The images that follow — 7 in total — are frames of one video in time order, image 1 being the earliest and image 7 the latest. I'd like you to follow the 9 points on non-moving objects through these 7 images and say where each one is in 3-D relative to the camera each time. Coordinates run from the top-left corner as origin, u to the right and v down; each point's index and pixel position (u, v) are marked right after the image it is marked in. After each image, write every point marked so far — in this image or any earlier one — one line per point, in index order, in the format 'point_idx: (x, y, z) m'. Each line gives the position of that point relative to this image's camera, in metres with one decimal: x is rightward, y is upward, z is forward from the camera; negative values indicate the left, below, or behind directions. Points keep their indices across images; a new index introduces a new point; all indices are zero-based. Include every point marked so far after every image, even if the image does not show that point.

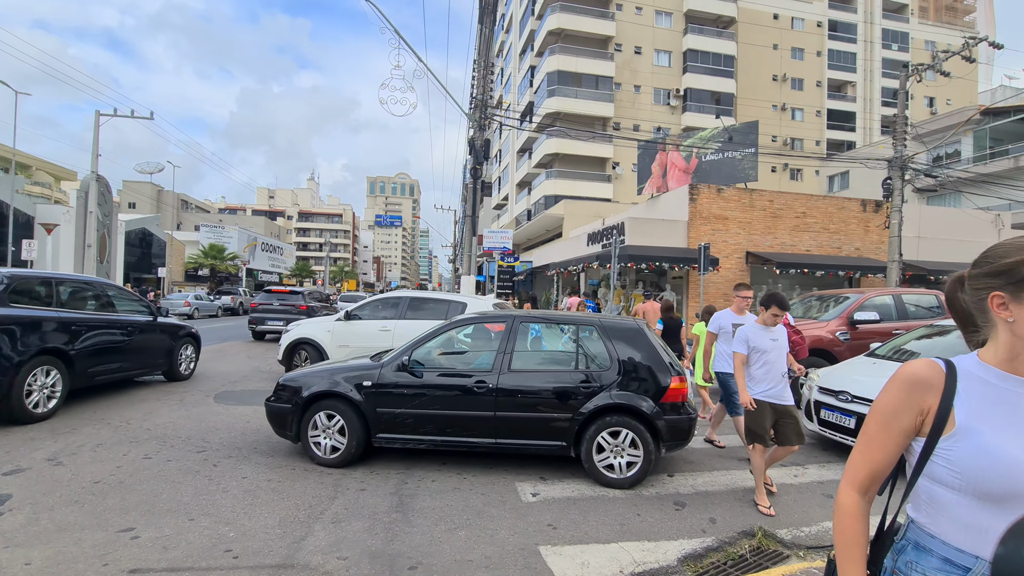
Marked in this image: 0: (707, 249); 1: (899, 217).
0: (+5.5, +1.1, +14.0) m
1: (+12.5, +2.3, +15.9) m
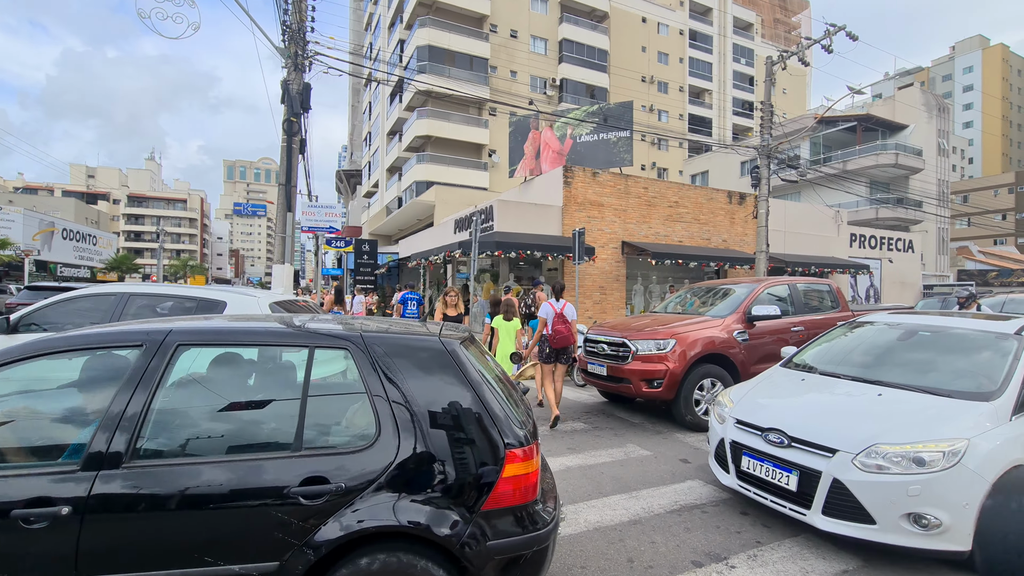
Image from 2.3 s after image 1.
0: (+1.7, +1.3, +12.2) m
1: (+8.0, +2.6, +15.7) m
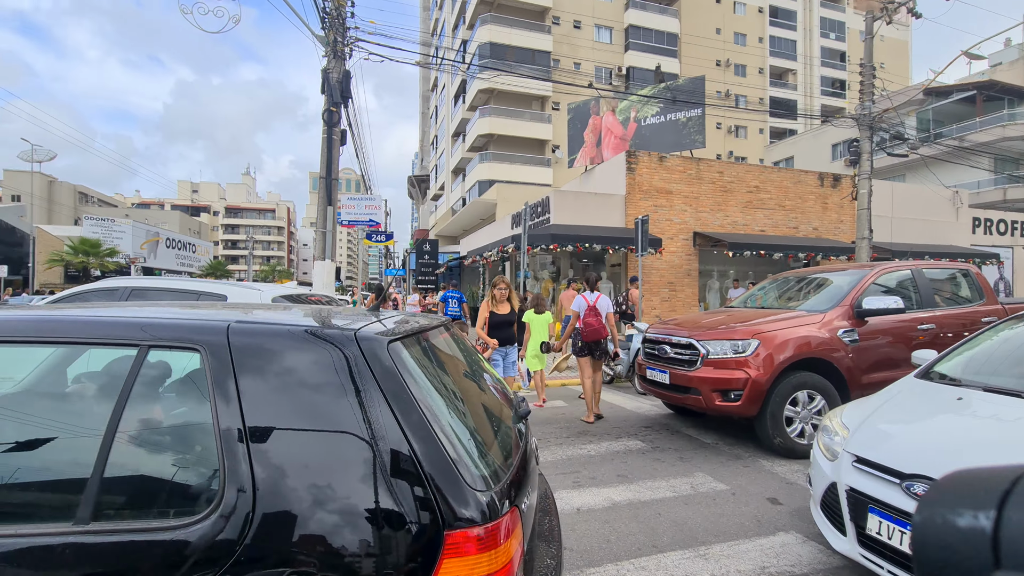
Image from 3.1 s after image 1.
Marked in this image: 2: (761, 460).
0: (+3.0, +1.4, +11.0) m
1: (+9.7, +2.8, +13.5) m
2: (+2.3, -1.6, +4.6) m
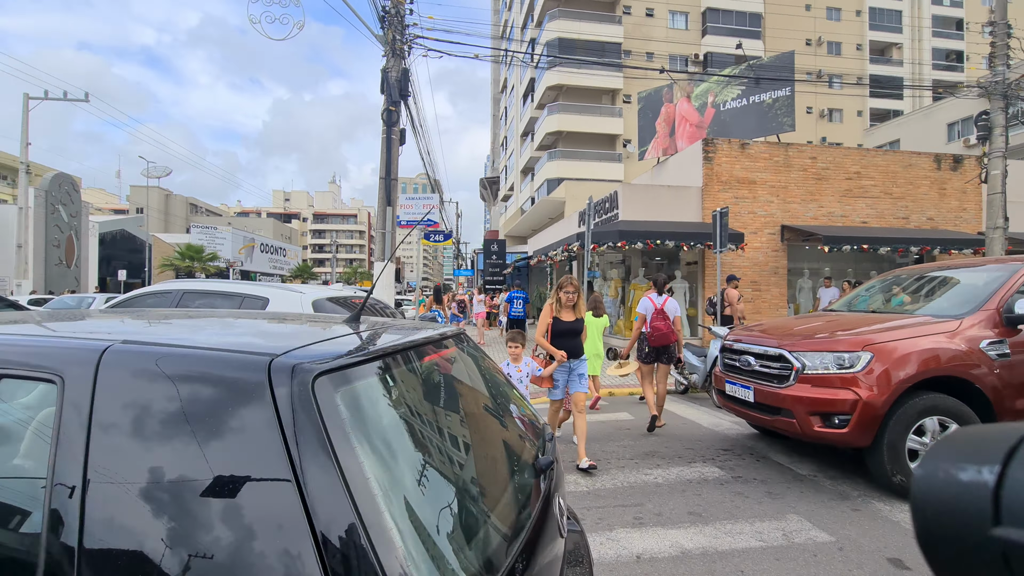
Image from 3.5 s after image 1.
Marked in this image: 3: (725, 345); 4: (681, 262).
0: (+4.3, +1.4, +9.9) m
1: (+11.3, +2.8, +11.5) m
2: (+2.7, -1.6, +3.7) m
3: (+2.2, -0.6, +5.0) m
4: (+4.7, +0.8, +13.9) m
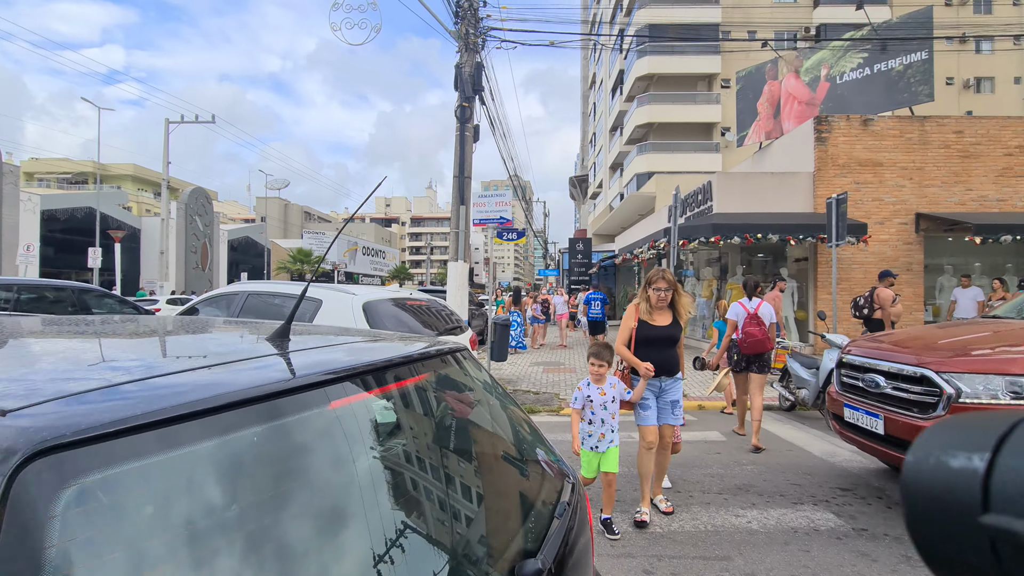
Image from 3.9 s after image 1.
0: (+5.7, +1.5, +8.5) m
1: (+12.9, +2.8, +8.7) m
2: (+3.0, -1.6, +2.7) m
3: (+2.7, -0.6, +4.0) m
4: (+6.8, +0.8, +12.3) m
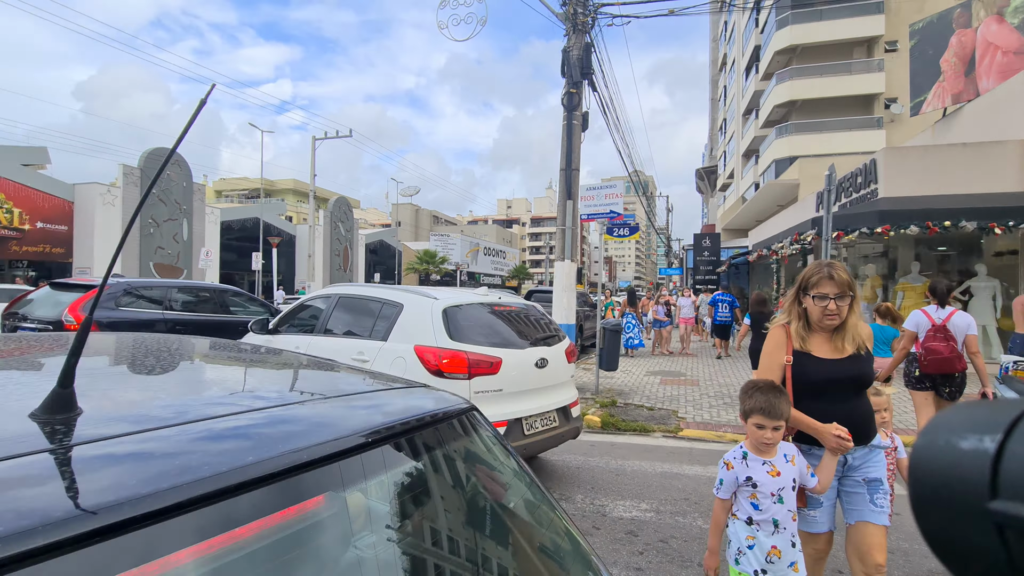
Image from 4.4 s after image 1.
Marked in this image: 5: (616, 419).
0: (+7.2, +1.4, +6.3) m
1: (+14.3, +2.8, +4.8) m
2: (+3.3, -1.6, +1.2) m
3: (+3.3, -0.6, +2.7) m
4: (+9.3, +0.7, +9.7) m
5: (+1.5, -1.8, +7.0) m
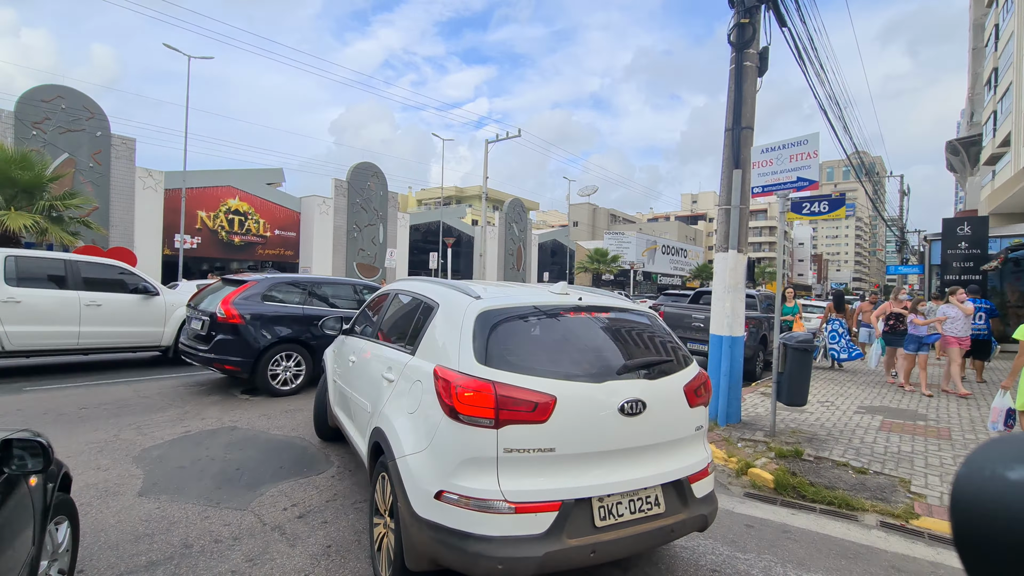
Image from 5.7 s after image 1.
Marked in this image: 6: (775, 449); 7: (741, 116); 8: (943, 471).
0: (+7.9, +1.4, +2.0) m
1: (+14.0, +2.6, -1.8) m
2: (+2.4, -1.7, -1.2) m
3: (+2.9, -0.6, +0.1) m
4: (+11.0, +0.6, +4.5) m
5: (+2.8, -1.8, +4.8) m
6: (+2.9, -1.8, +5.4) m
7: (+2.9, +2.2, +6.3) m
8: (+4.3, -1.8, +4.9) m
